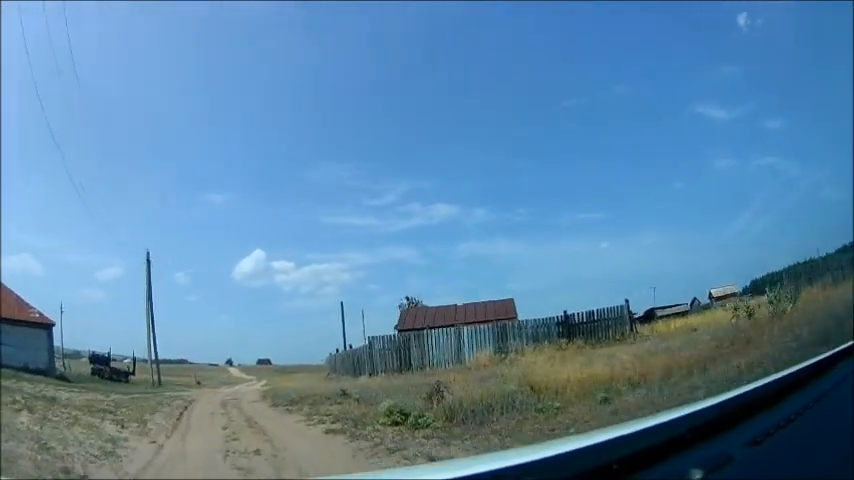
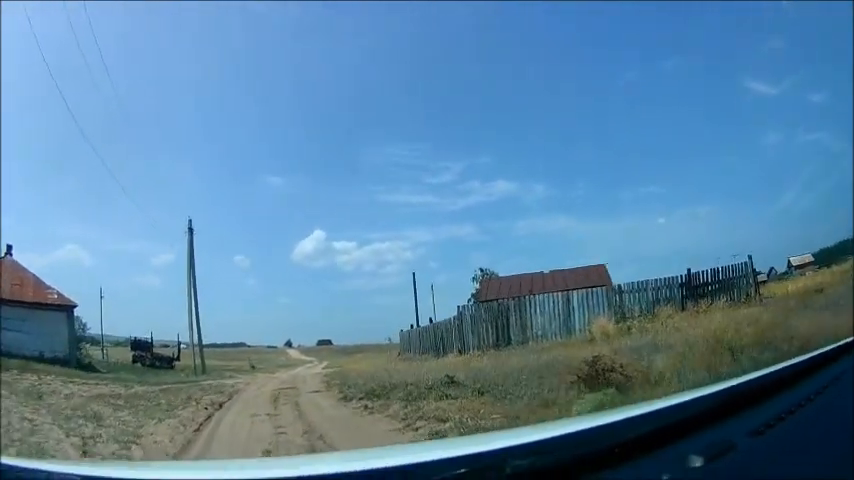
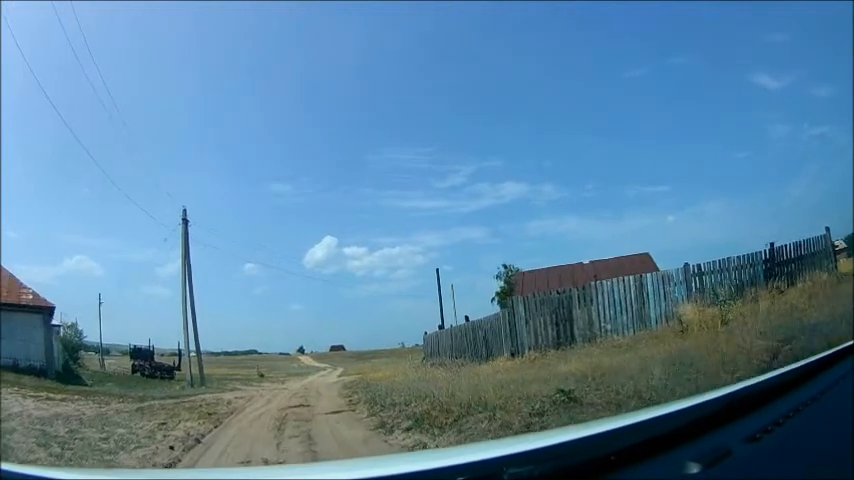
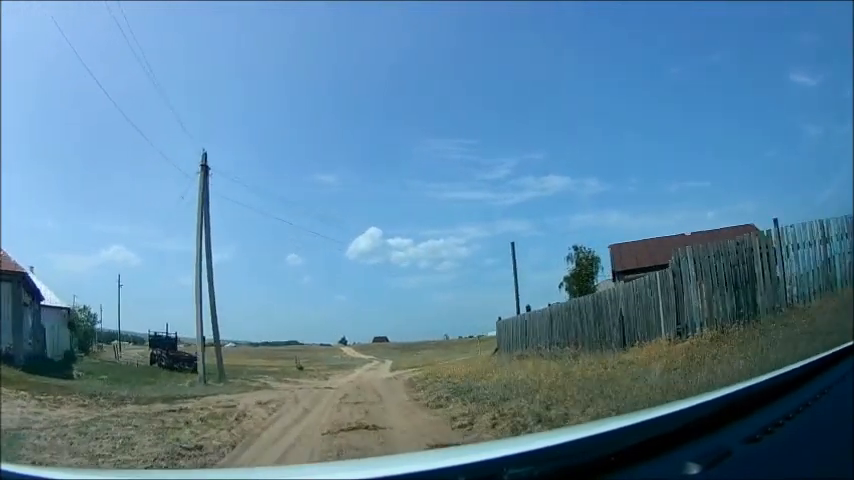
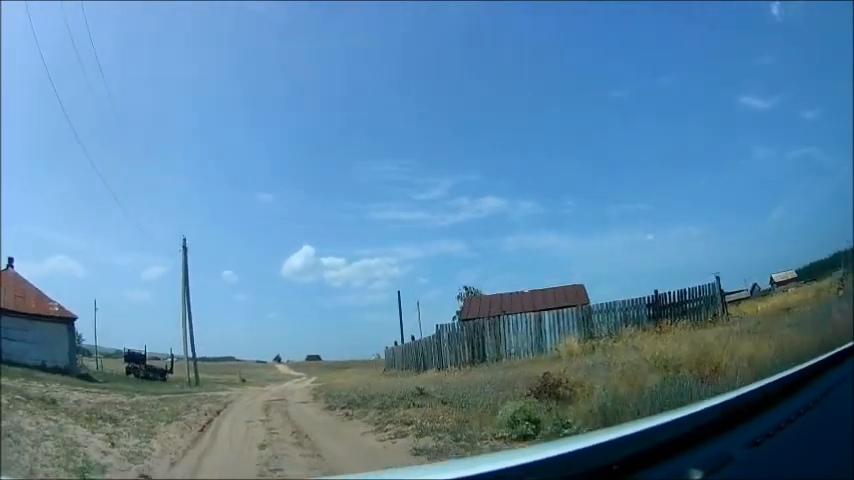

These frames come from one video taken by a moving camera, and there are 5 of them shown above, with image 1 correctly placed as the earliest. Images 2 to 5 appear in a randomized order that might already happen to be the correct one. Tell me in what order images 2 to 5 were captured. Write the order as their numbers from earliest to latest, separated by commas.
5, 2, 3, 4
